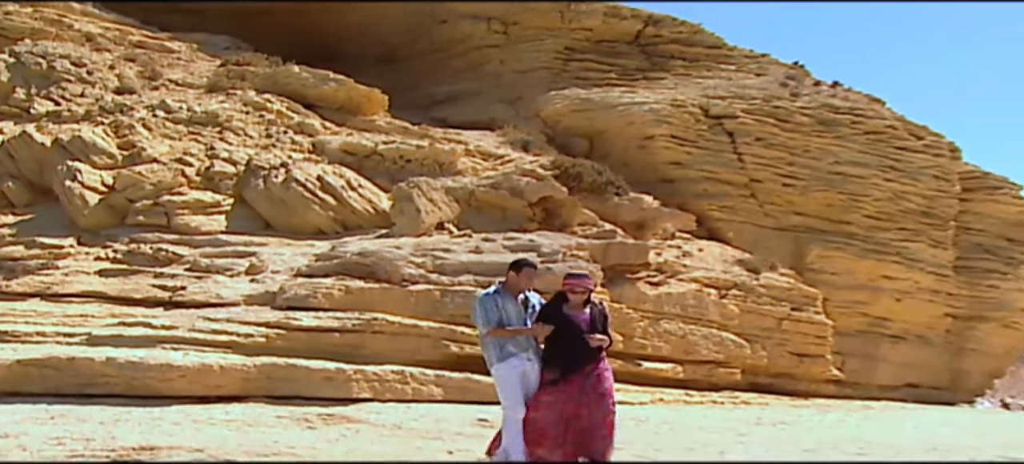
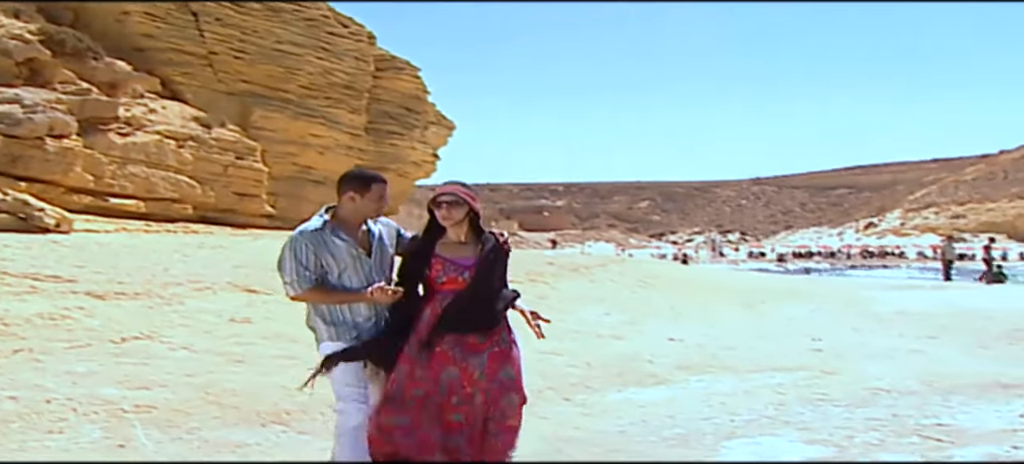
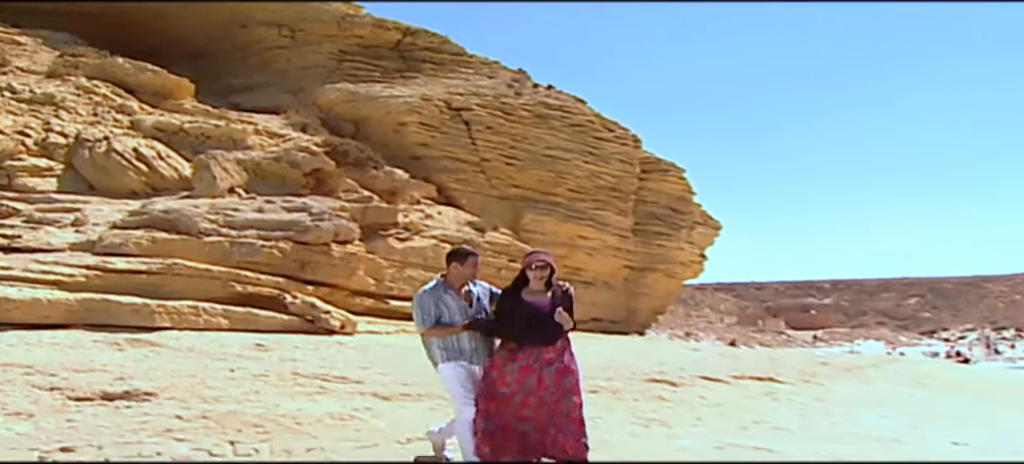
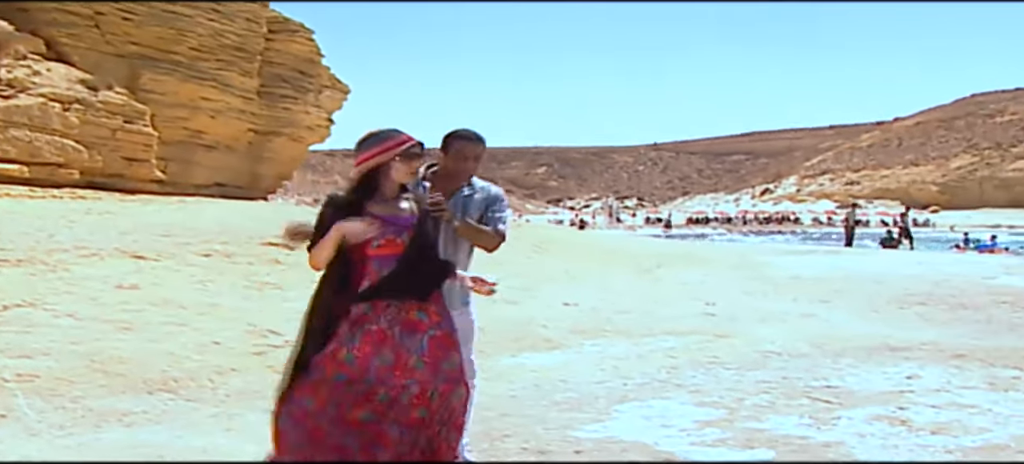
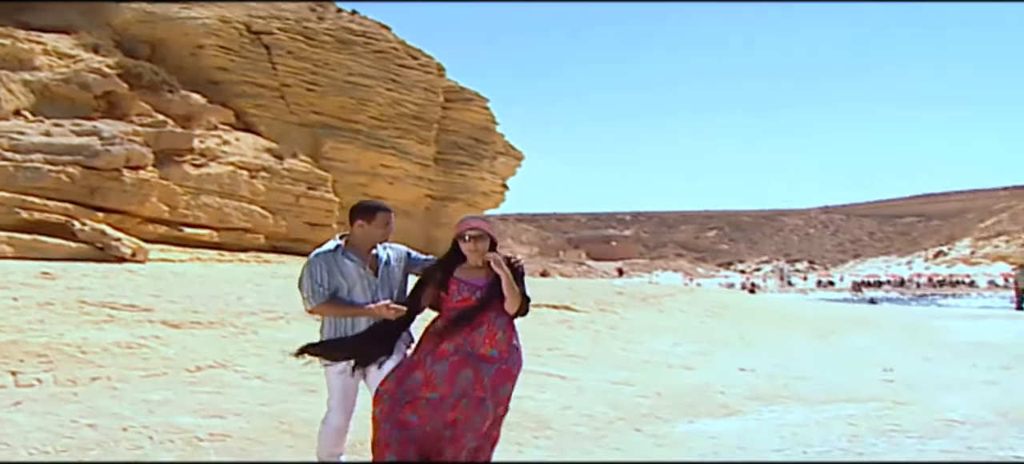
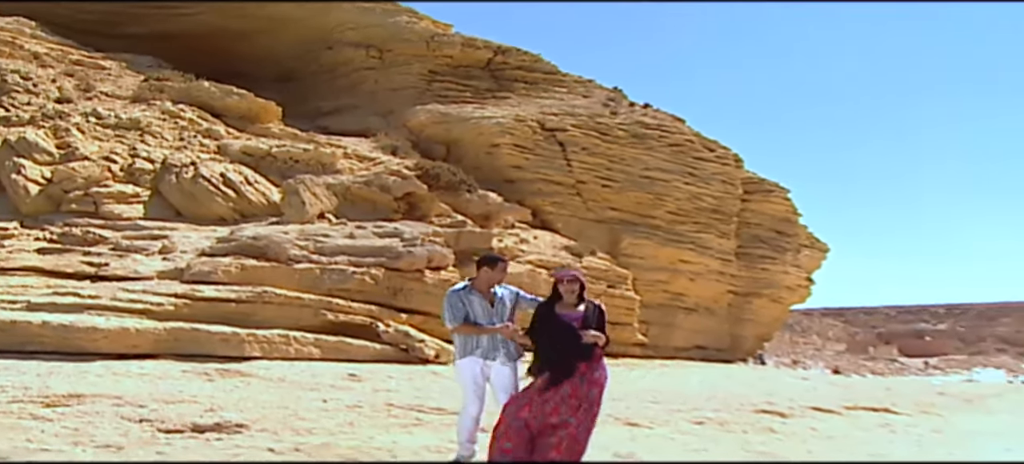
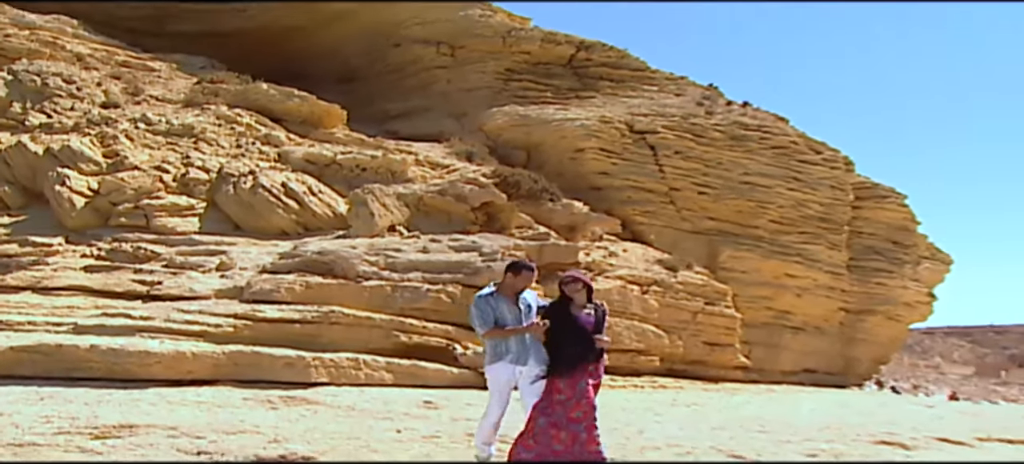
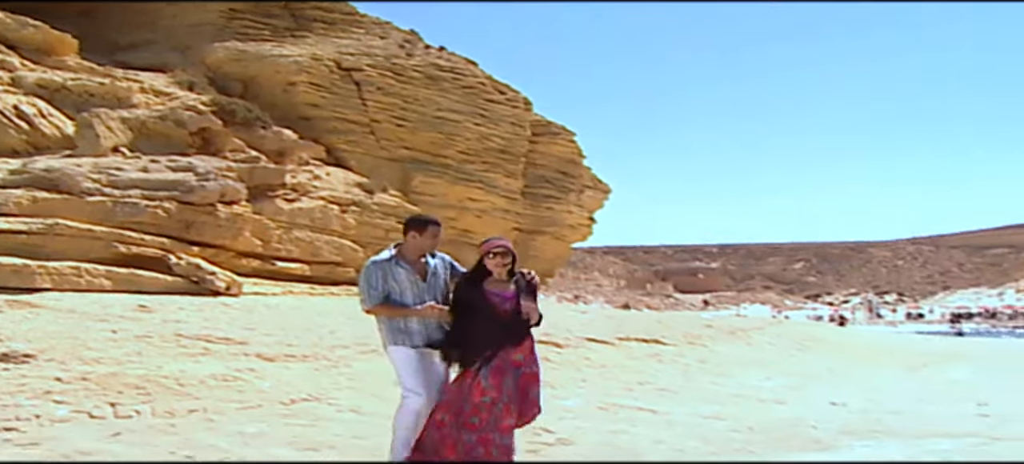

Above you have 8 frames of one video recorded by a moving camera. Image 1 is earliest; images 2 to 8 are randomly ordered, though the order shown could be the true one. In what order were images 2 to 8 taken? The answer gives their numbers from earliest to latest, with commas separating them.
7, 6, 3, 8, 5, 2, 4
